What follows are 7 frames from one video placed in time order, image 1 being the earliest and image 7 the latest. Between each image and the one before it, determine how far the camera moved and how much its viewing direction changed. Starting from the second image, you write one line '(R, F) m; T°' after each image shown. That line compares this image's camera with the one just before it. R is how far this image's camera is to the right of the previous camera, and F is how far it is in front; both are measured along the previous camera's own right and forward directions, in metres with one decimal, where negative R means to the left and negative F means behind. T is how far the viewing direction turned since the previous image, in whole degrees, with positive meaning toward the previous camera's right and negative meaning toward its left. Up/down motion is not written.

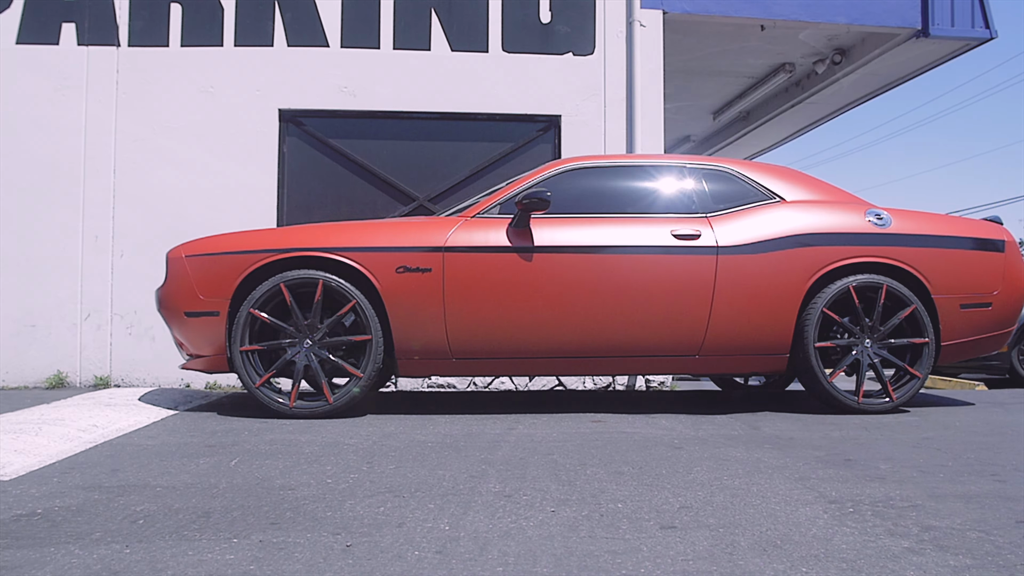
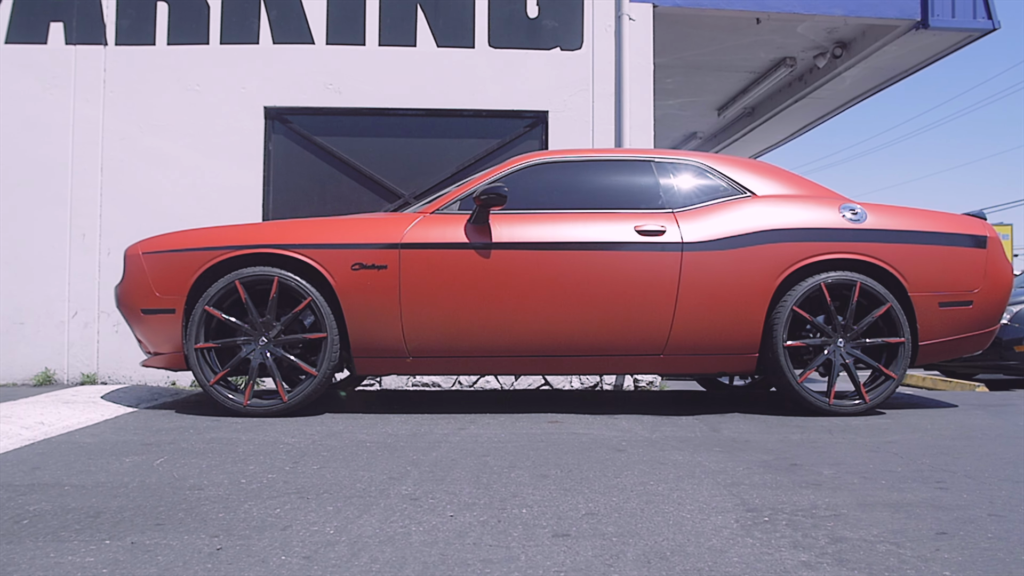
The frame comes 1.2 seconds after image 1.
(+0.4, +0.1) m; -2°
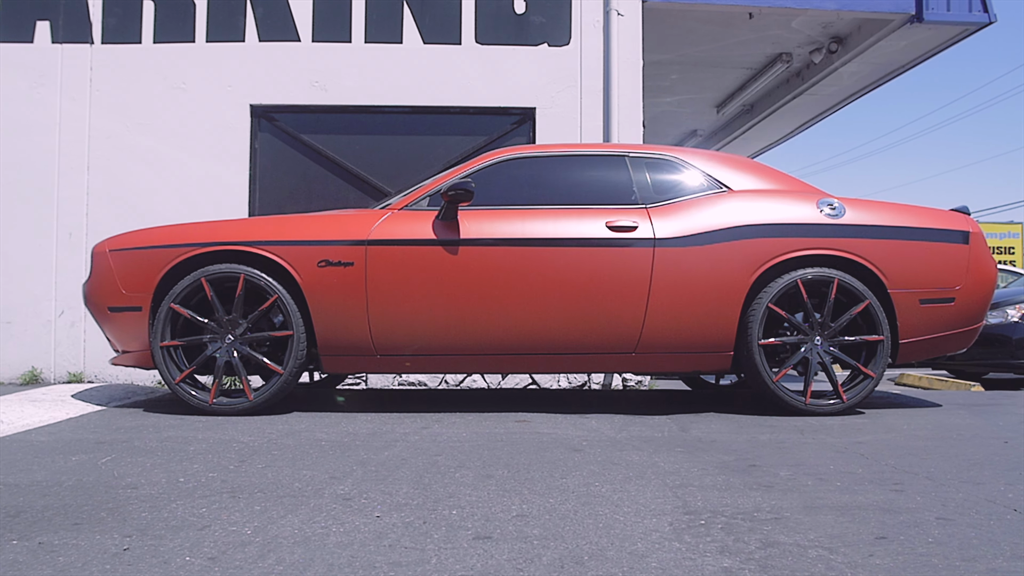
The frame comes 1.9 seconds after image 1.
(+0.3, +0.1) m; -1°
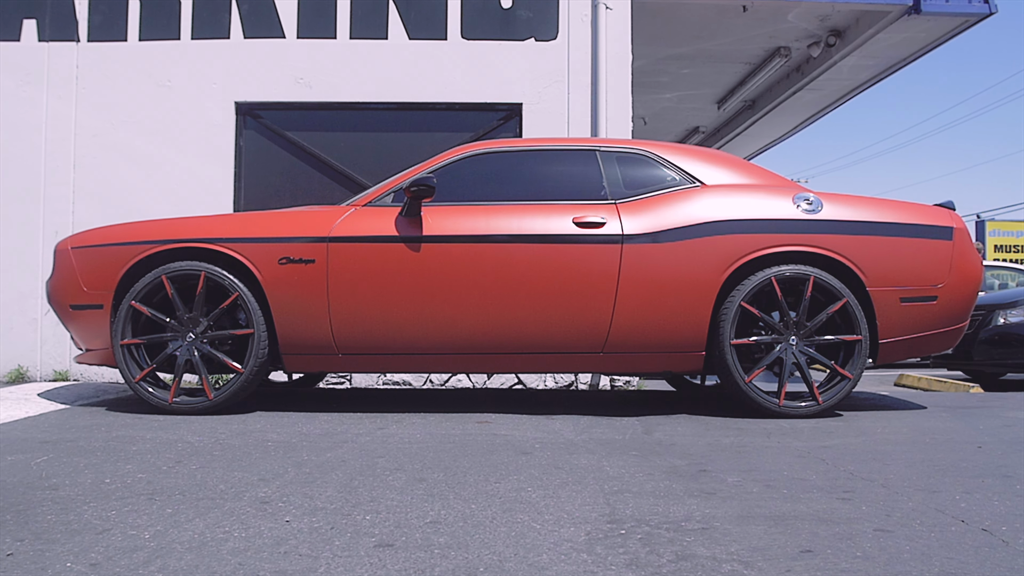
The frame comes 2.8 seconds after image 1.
(+0.3, +0.1) m; -1°
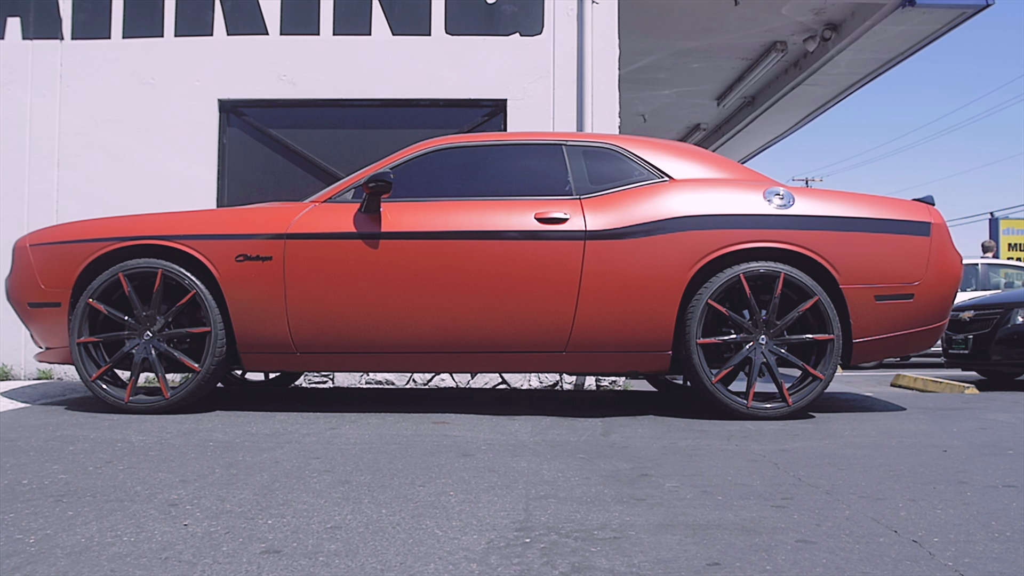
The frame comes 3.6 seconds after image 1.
(+0.3, +0.1) m; -1°
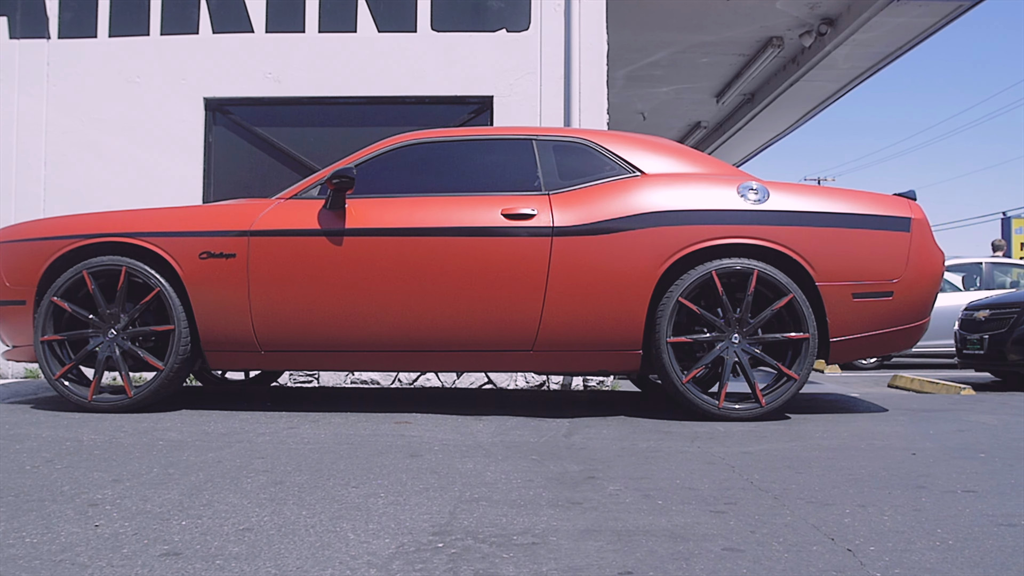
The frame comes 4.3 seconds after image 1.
(+0.3, +0.1) m; -1°
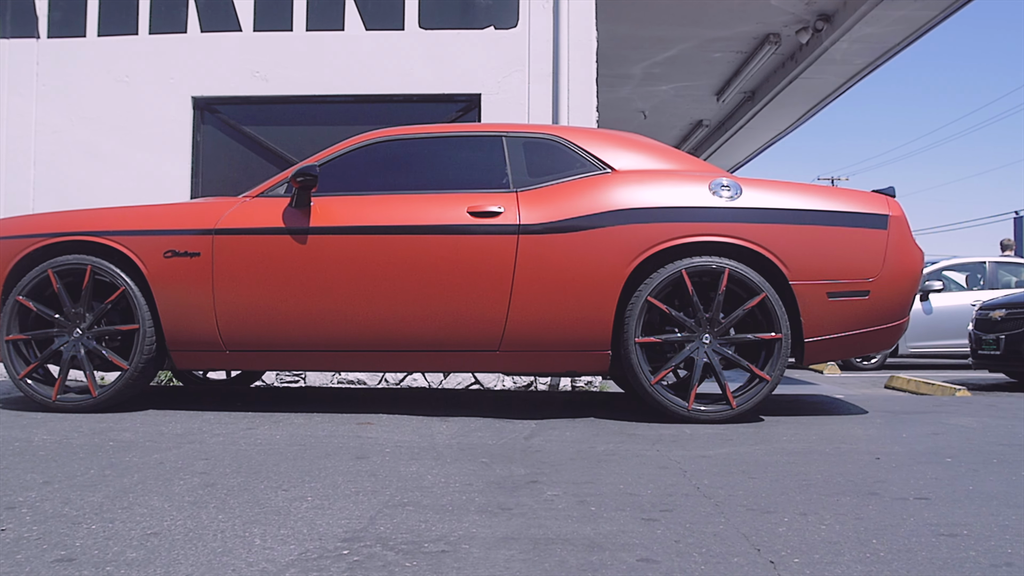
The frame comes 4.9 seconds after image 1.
(+0.3, +0.1) m; -1°
